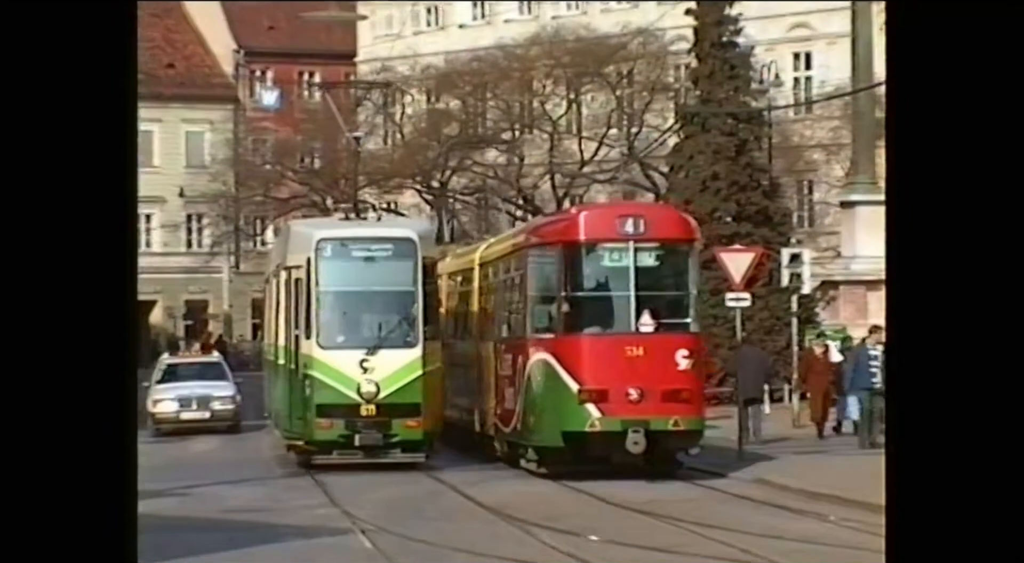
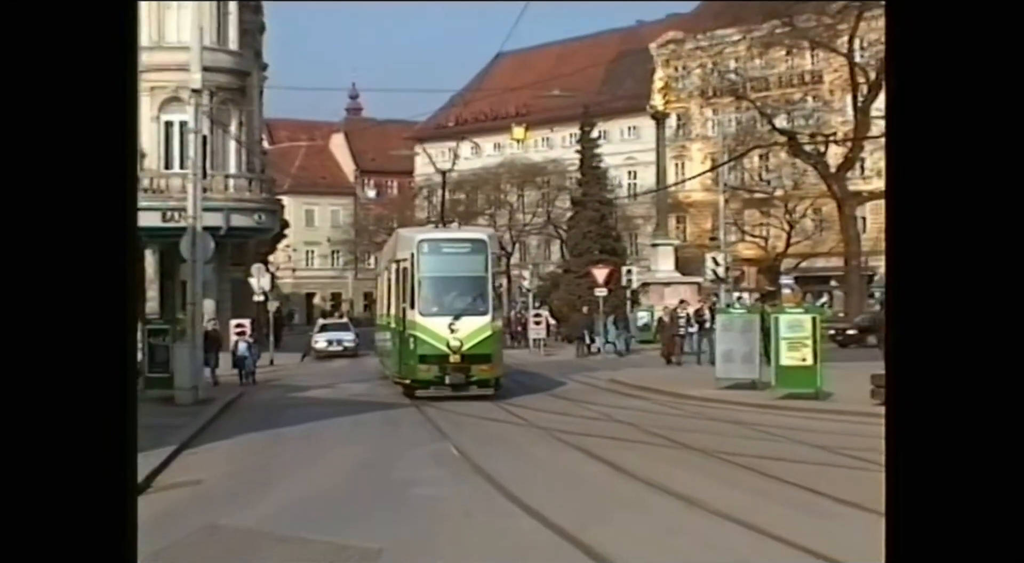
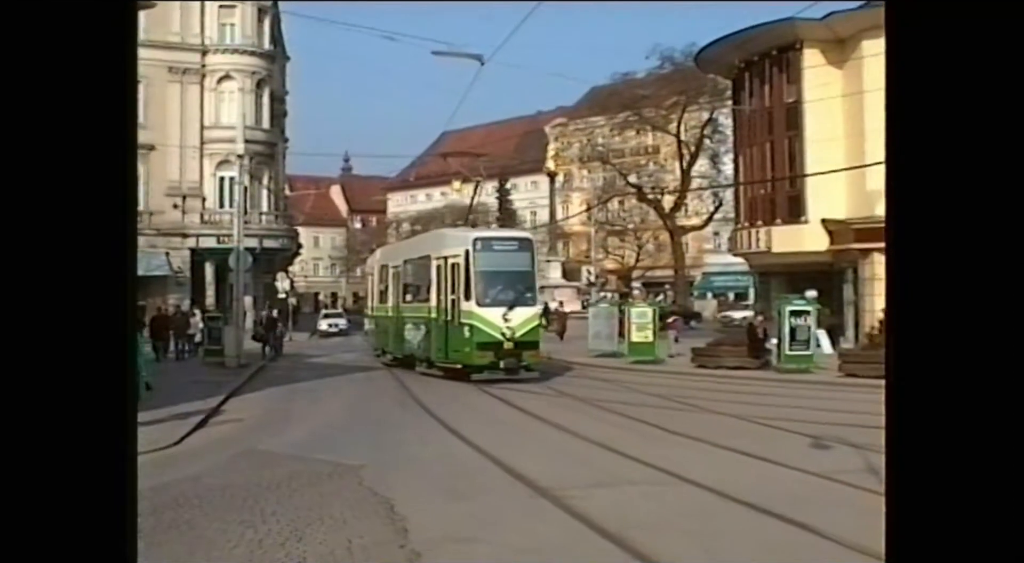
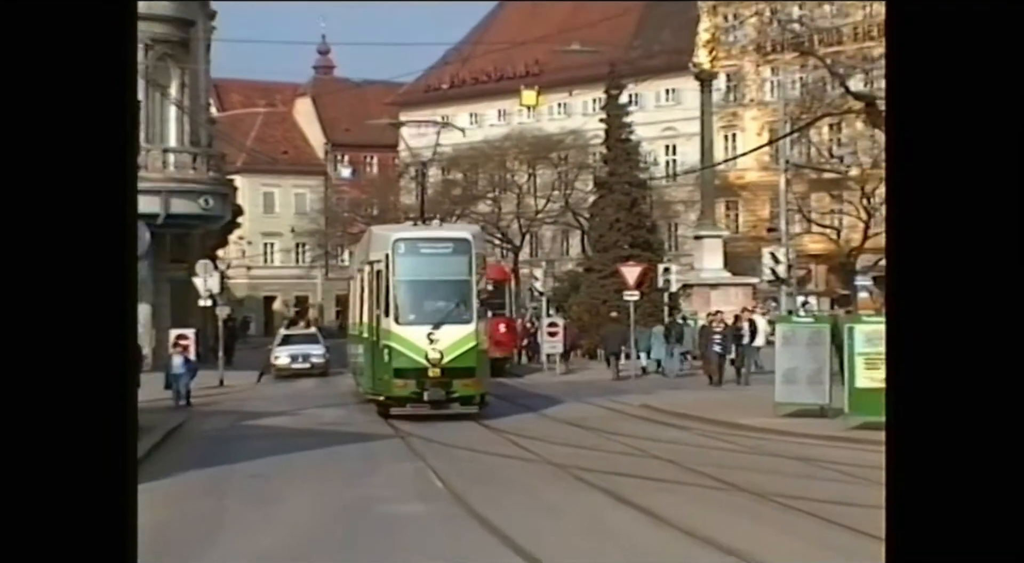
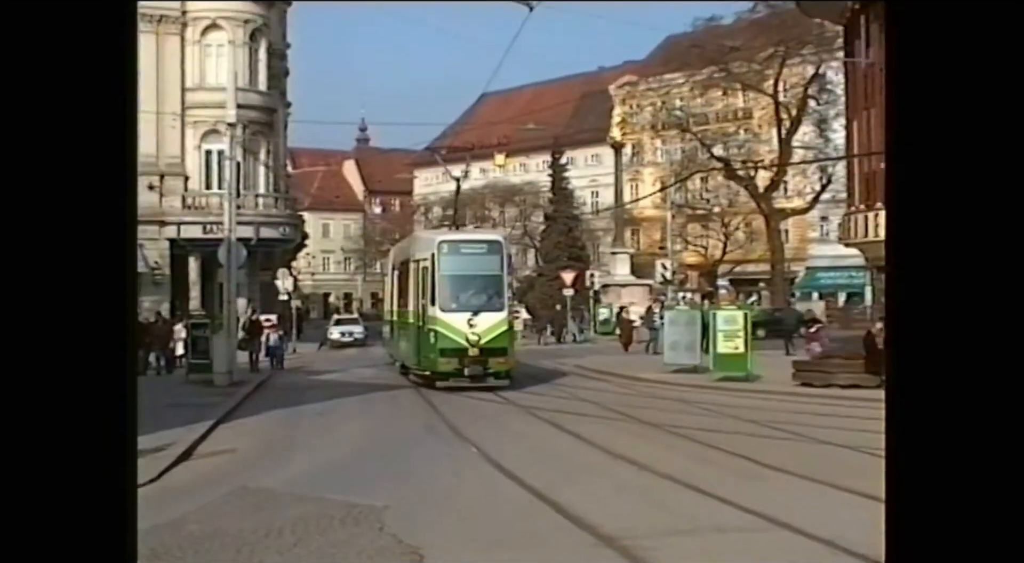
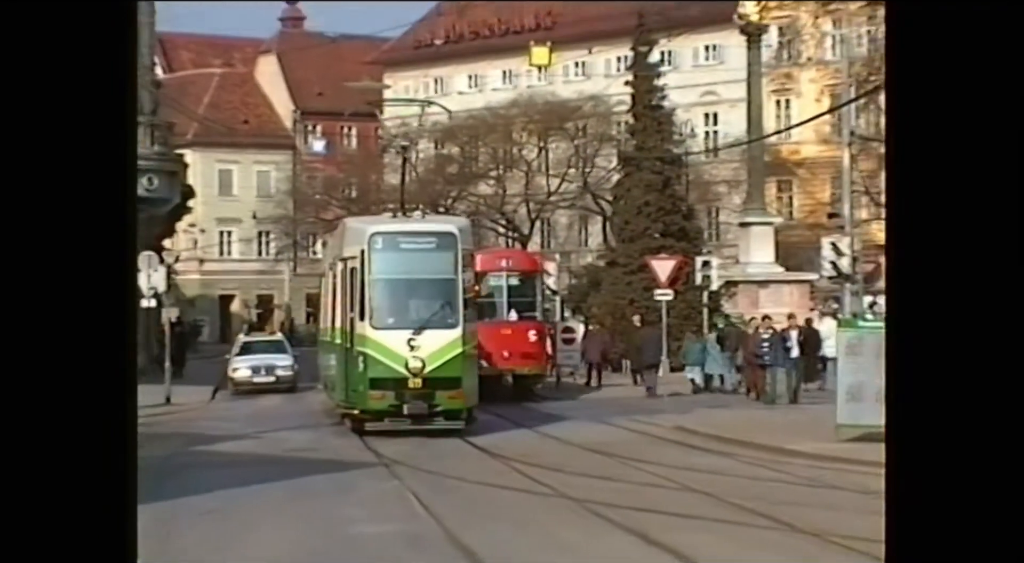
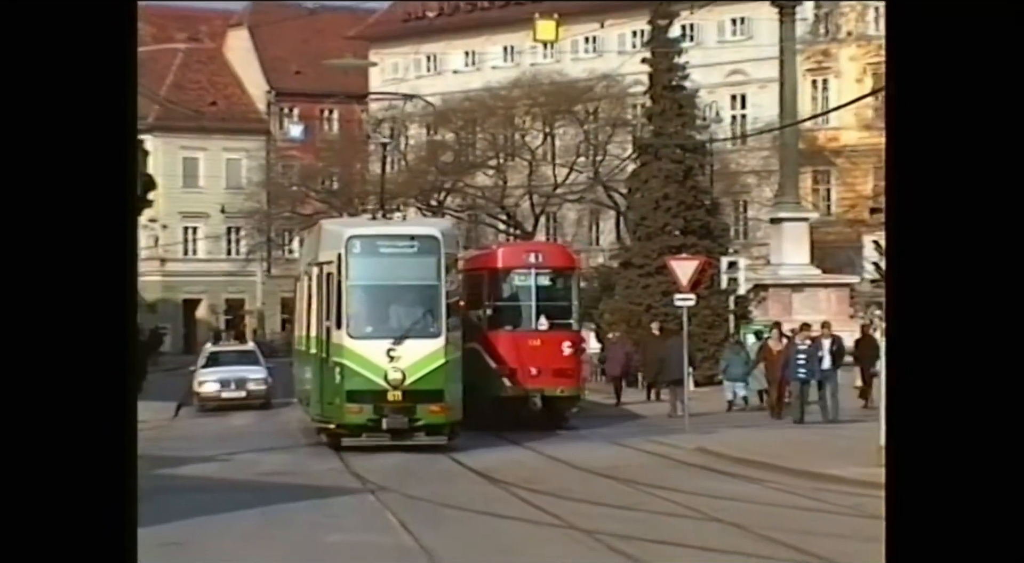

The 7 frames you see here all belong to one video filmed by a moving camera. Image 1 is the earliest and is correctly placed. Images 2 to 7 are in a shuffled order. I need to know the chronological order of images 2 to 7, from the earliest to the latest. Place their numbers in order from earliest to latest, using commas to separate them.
7, 6, 4, 2, 5, 3
